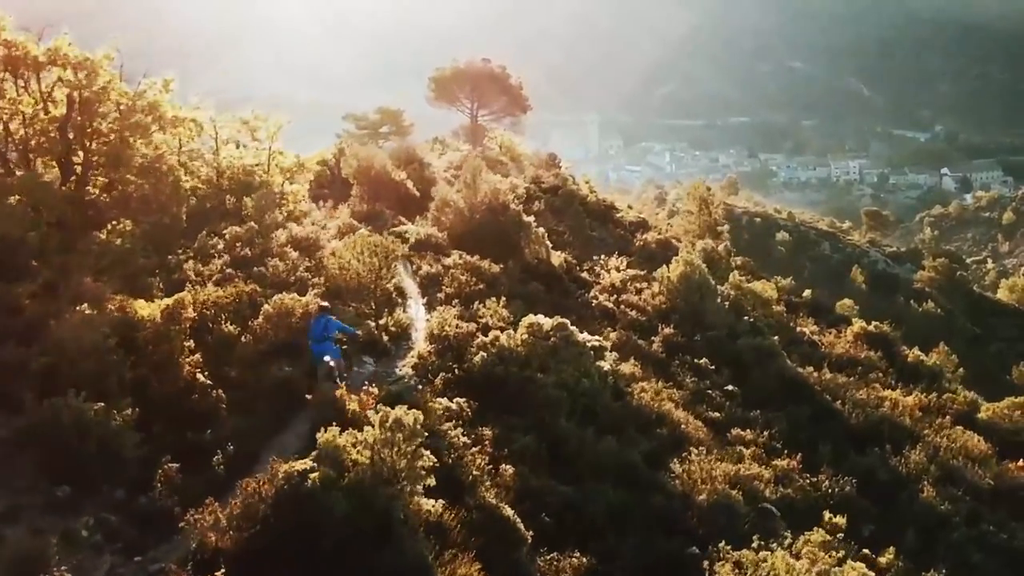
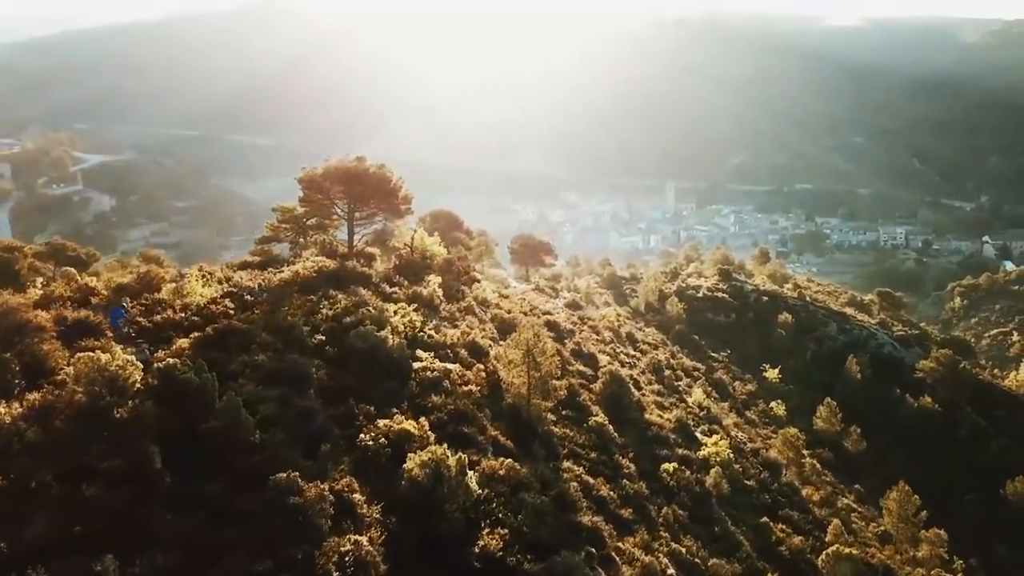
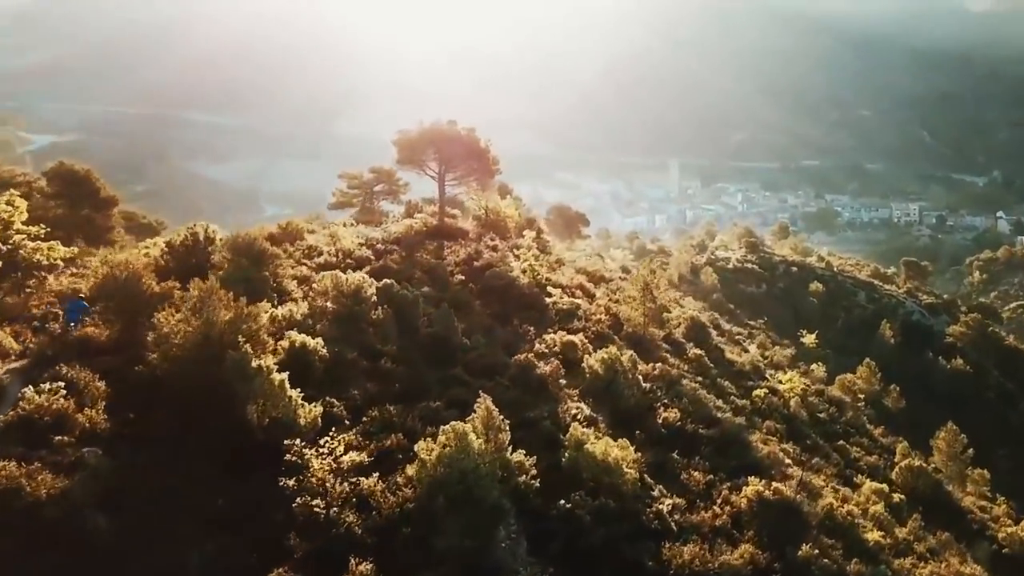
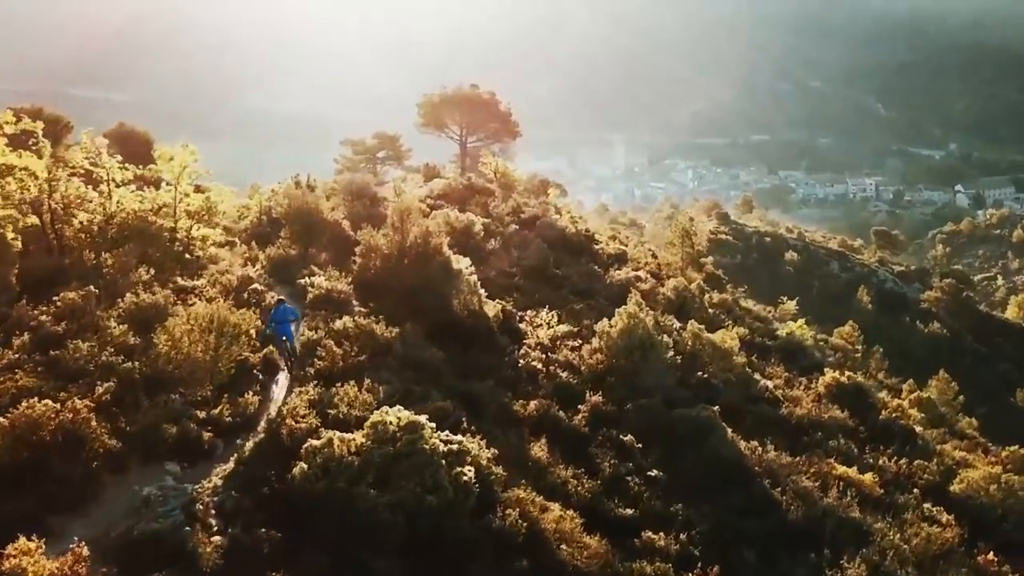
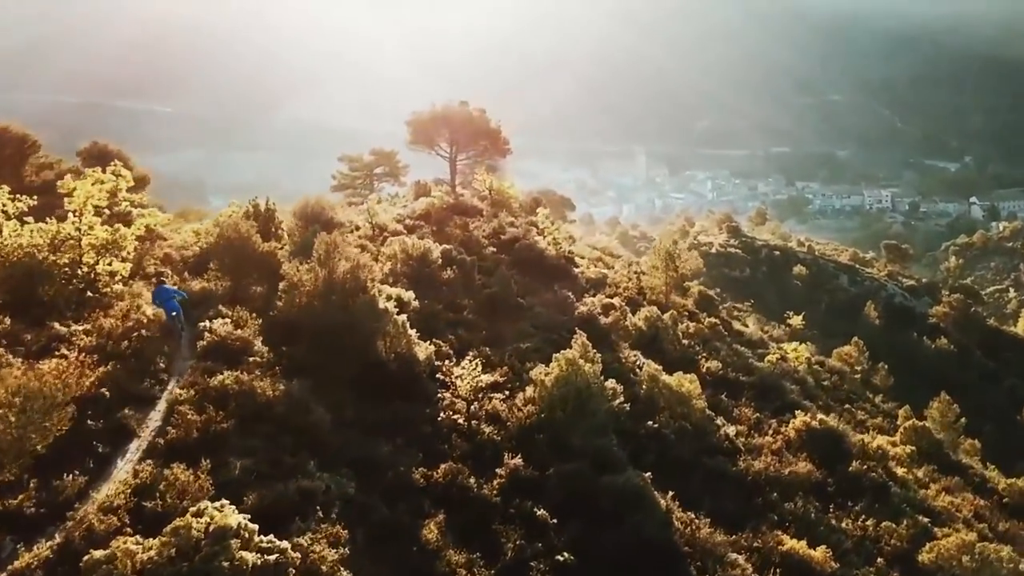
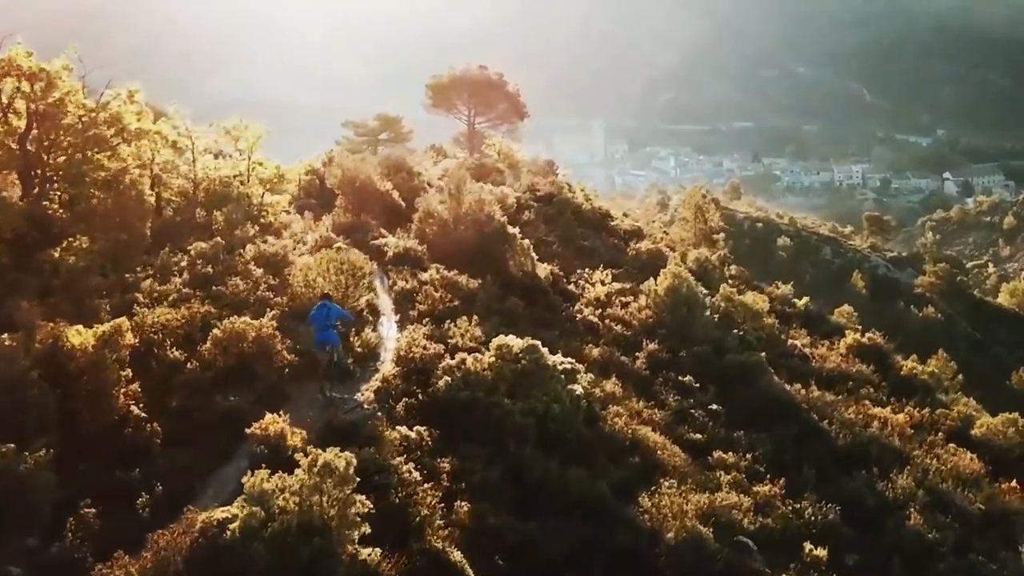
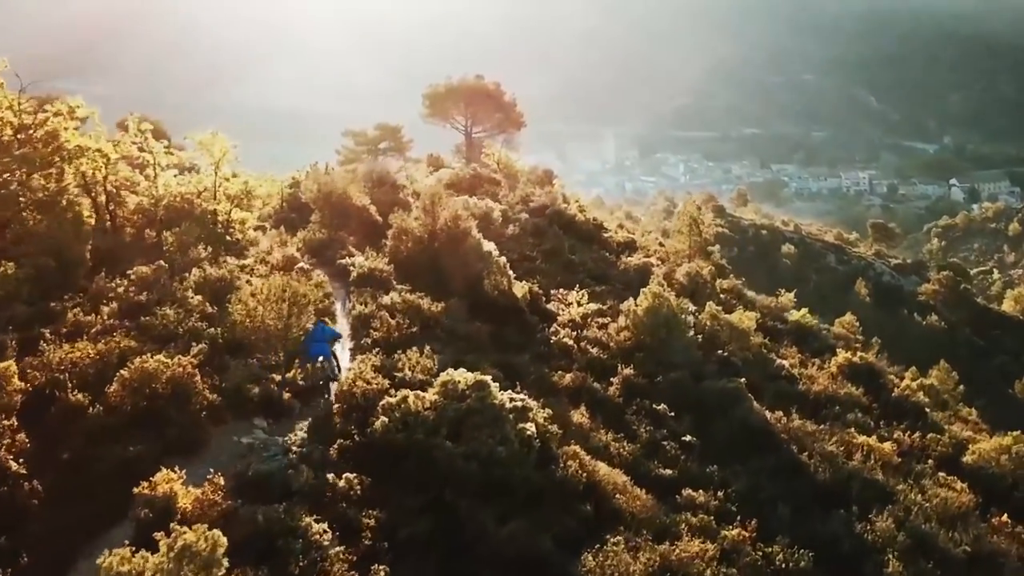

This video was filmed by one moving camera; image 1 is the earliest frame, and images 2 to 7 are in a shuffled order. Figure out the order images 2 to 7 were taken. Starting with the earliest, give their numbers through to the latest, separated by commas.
6, 7, 4, 5, 3, 2
